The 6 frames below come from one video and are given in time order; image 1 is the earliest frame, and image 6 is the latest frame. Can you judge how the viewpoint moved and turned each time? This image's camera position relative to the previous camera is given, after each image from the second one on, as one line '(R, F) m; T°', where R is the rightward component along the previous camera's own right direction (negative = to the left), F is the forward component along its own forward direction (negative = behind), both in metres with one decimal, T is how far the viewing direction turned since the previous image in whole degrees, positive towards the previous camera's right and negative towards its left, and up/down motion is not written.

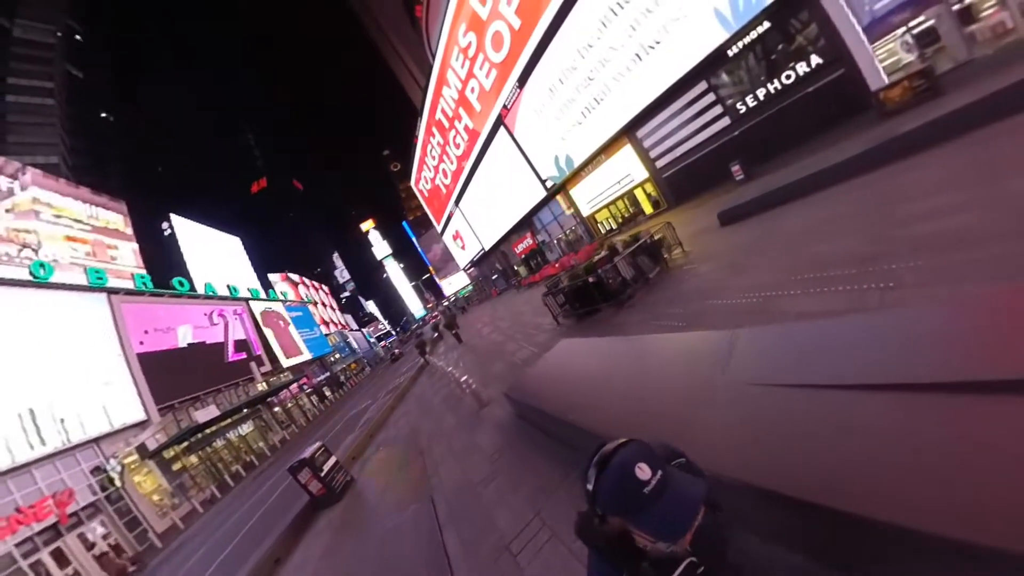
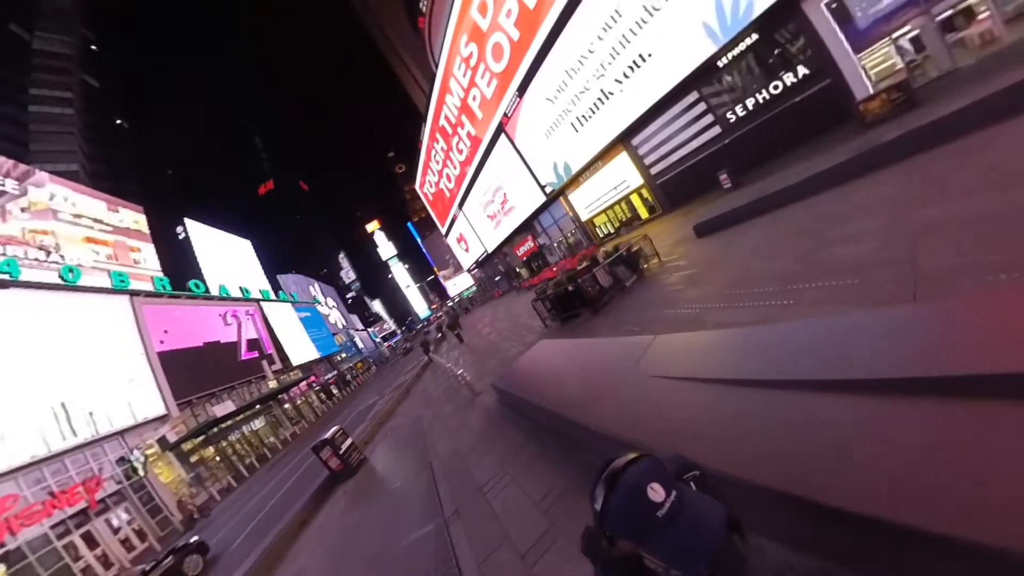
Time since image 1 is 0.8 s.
(+0.2, -0.5) m; -1°
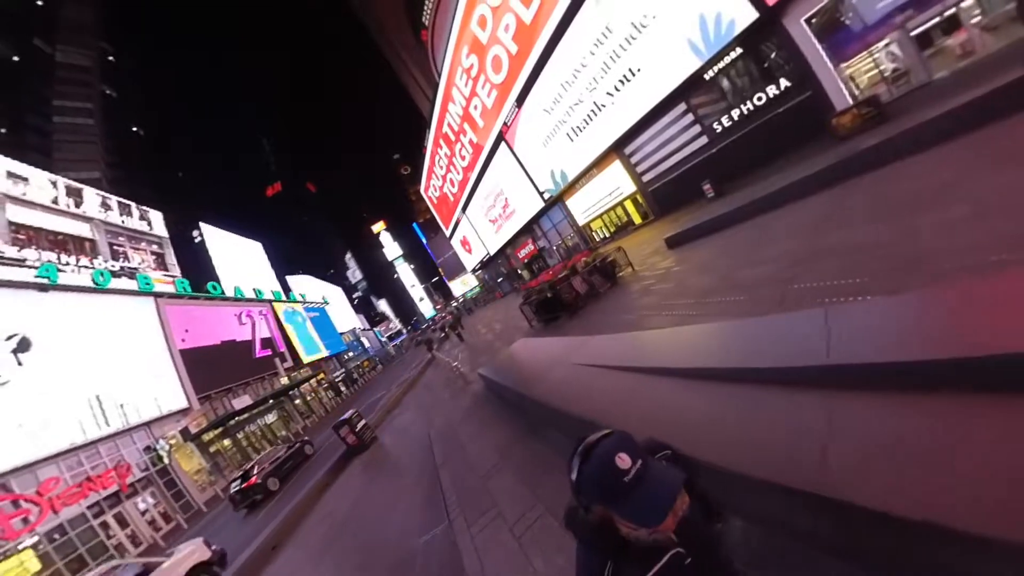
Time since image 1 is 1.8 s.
(+0.2, -0.7) m; -1°
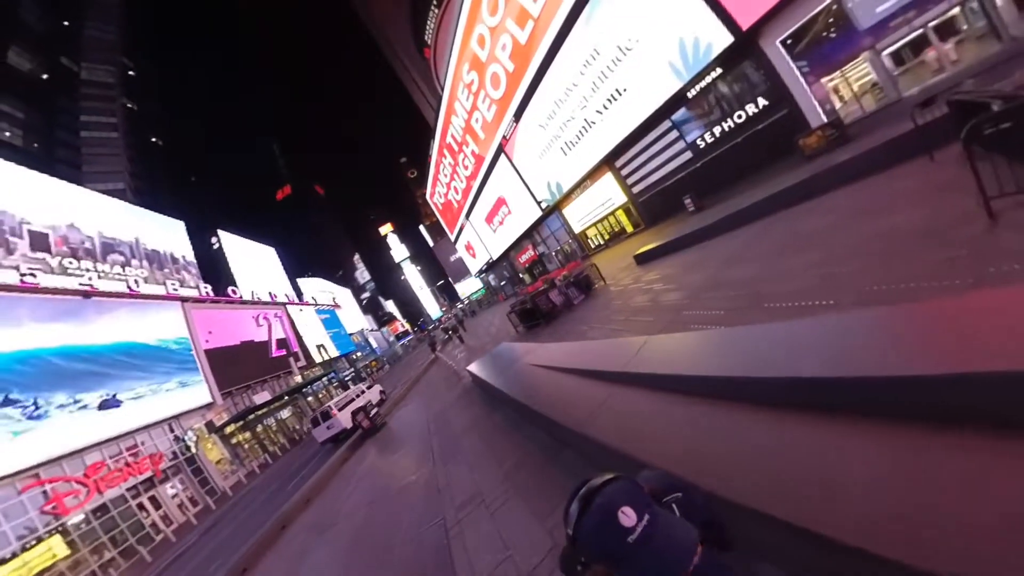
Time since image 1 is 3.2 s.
(+0.3, -0.9) m; -1°
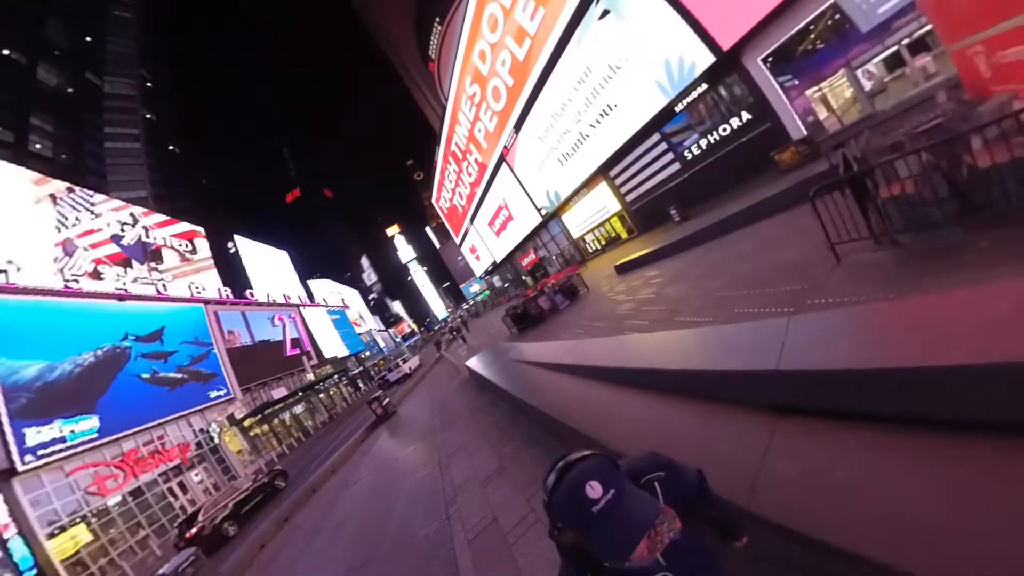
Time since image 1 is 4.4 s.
(+0.3, -0.8) m; -1°
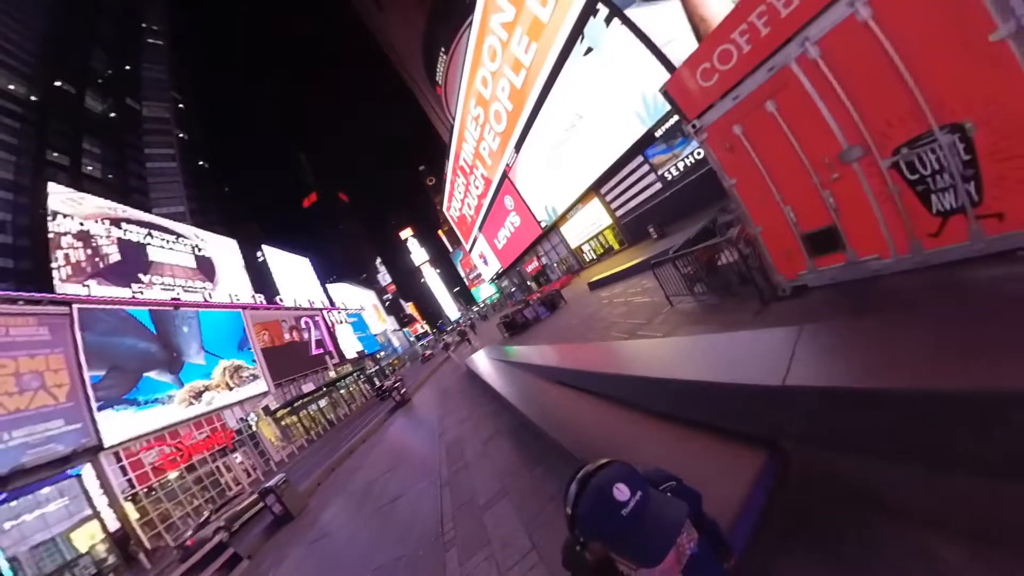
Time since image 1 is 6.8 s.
(+0.5, -1.7) m; -2°
